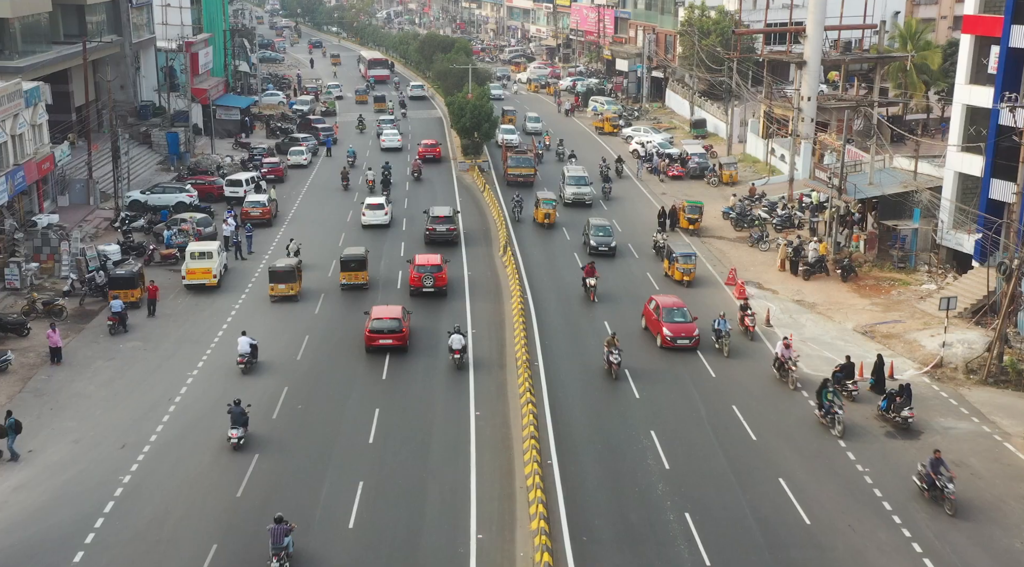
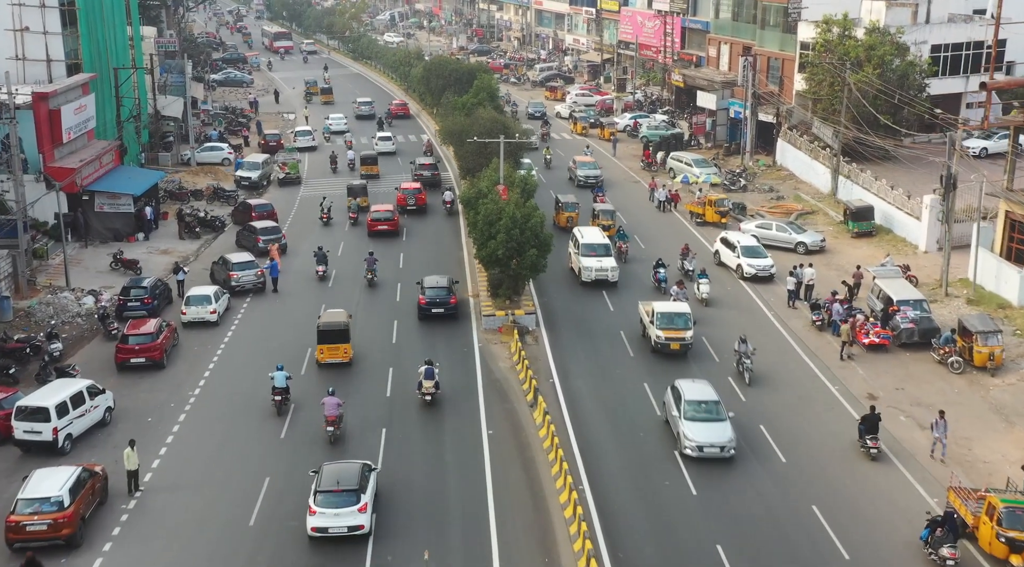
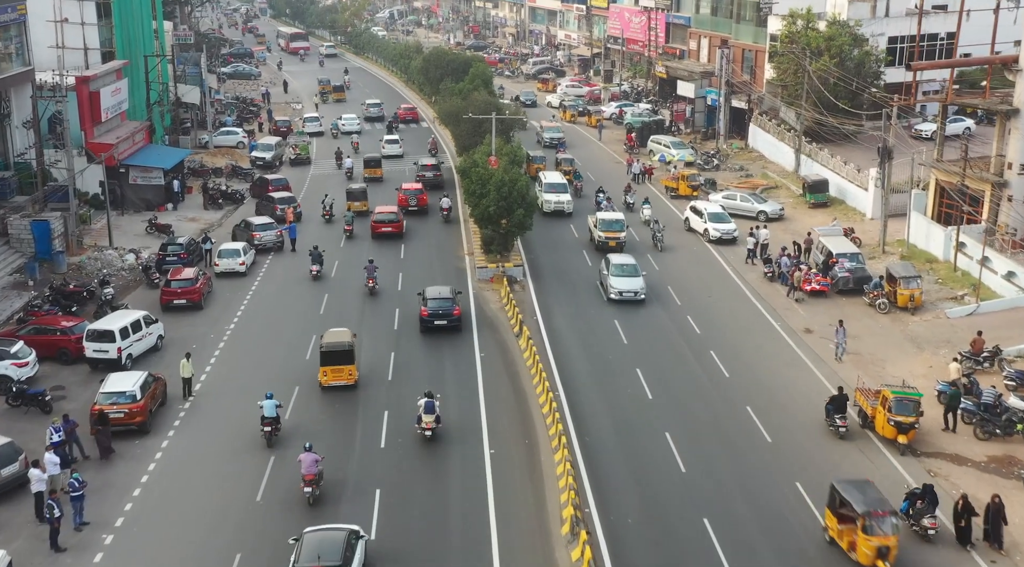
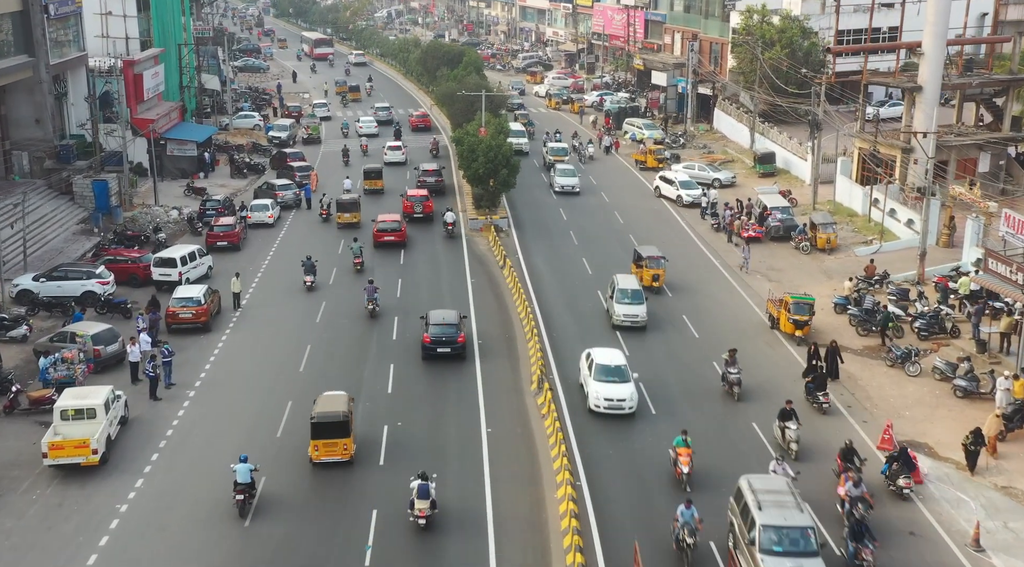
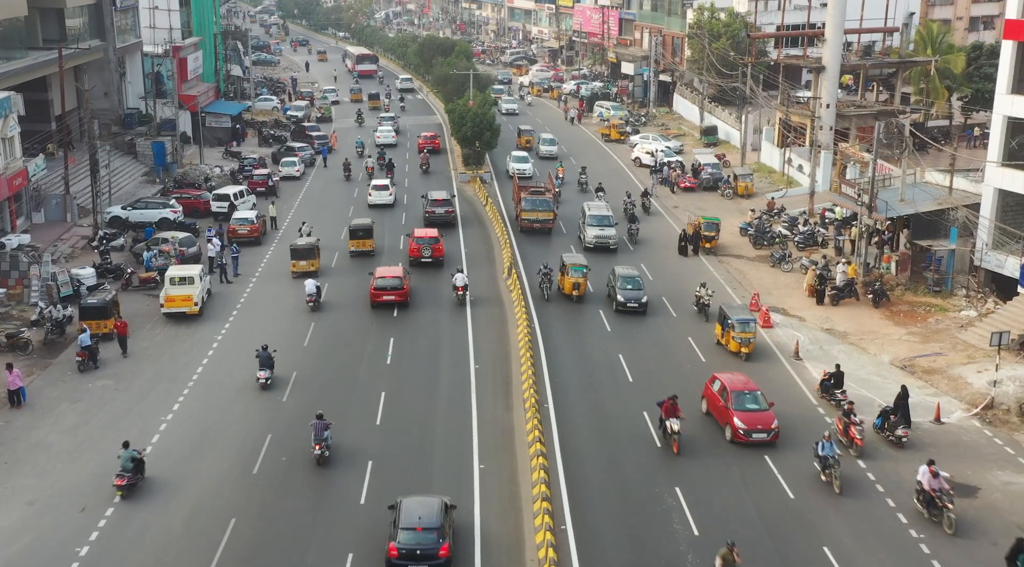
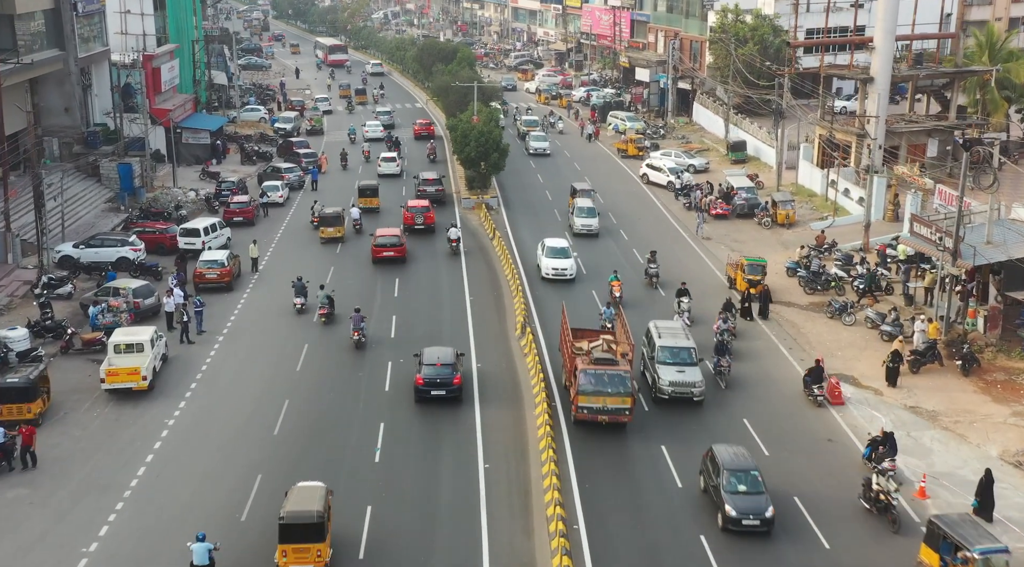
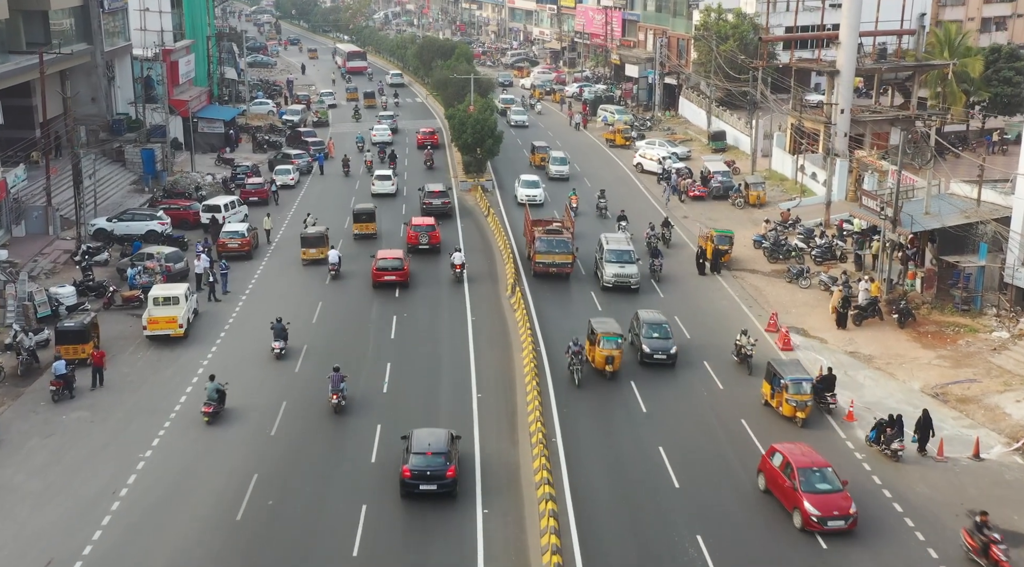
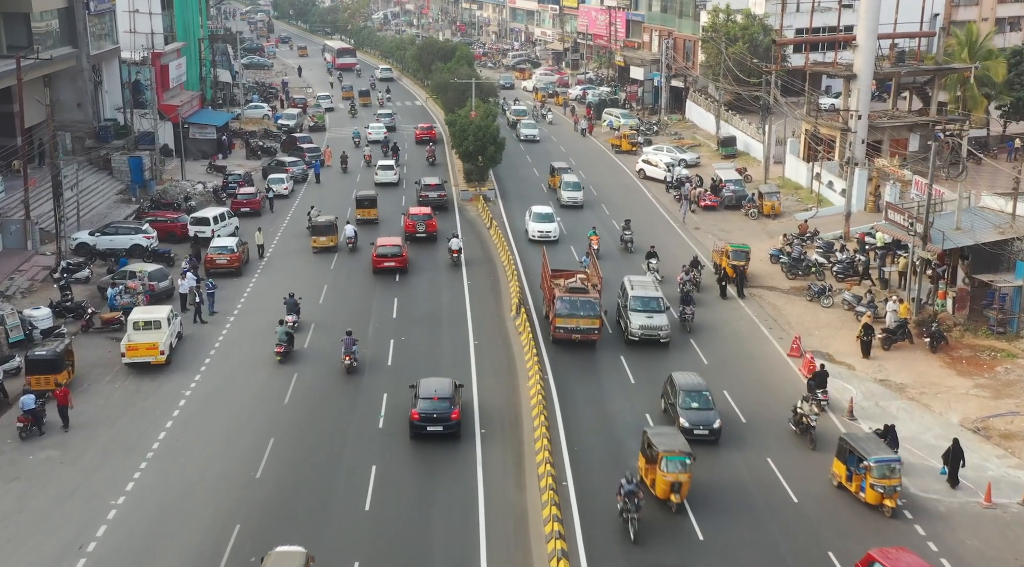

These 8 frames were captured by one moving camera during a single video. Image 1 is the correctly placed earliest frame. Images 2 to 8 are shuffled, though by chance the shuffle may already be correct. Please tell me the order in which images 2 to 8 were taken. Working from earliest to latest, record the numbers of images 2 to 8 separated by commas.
5, 7, 8, 6, 4, 3, 2
